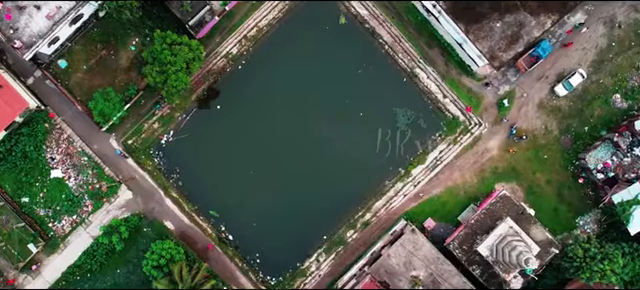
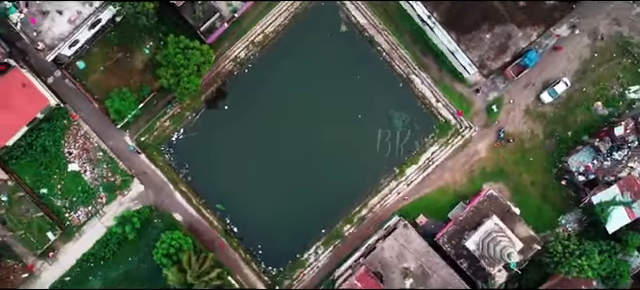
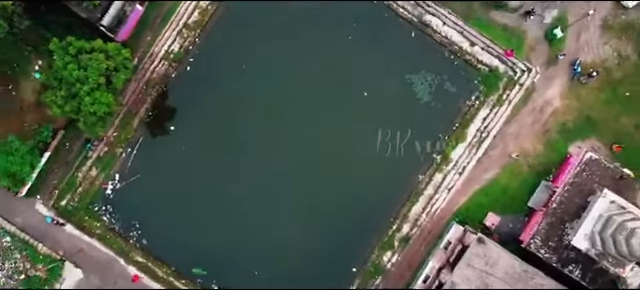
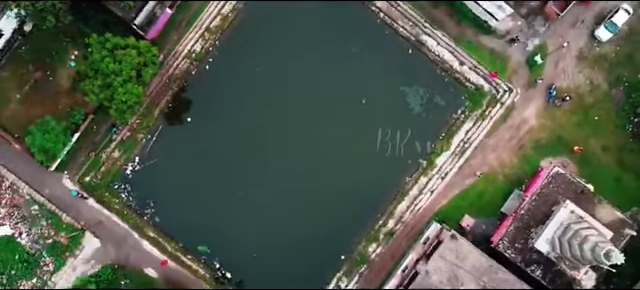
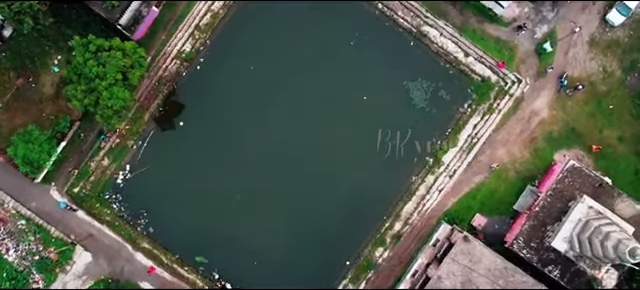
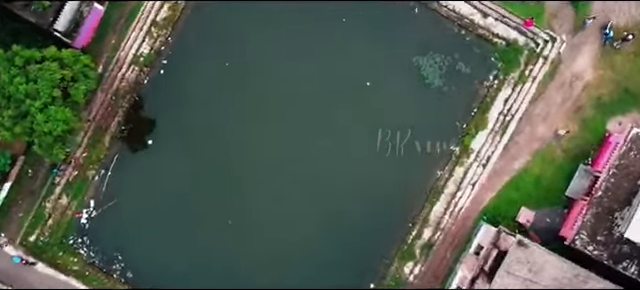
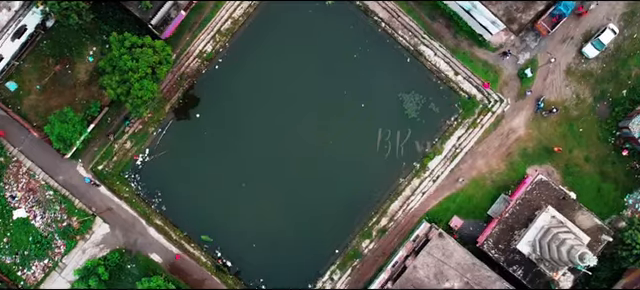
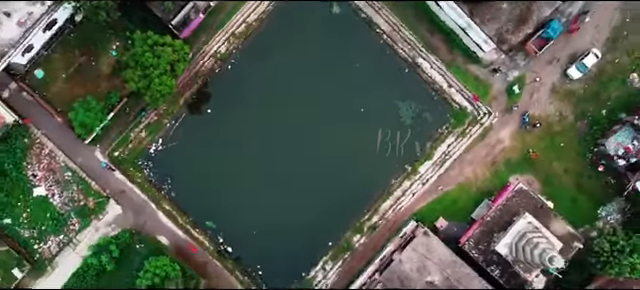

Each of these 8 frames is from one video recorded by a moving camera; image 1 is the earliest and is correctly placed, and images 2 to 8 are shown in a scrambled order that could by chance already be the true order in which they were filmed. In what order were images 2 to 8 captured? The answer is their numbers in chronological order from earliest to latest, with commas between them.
7, 5, 6, 3, 4, 8, 2
